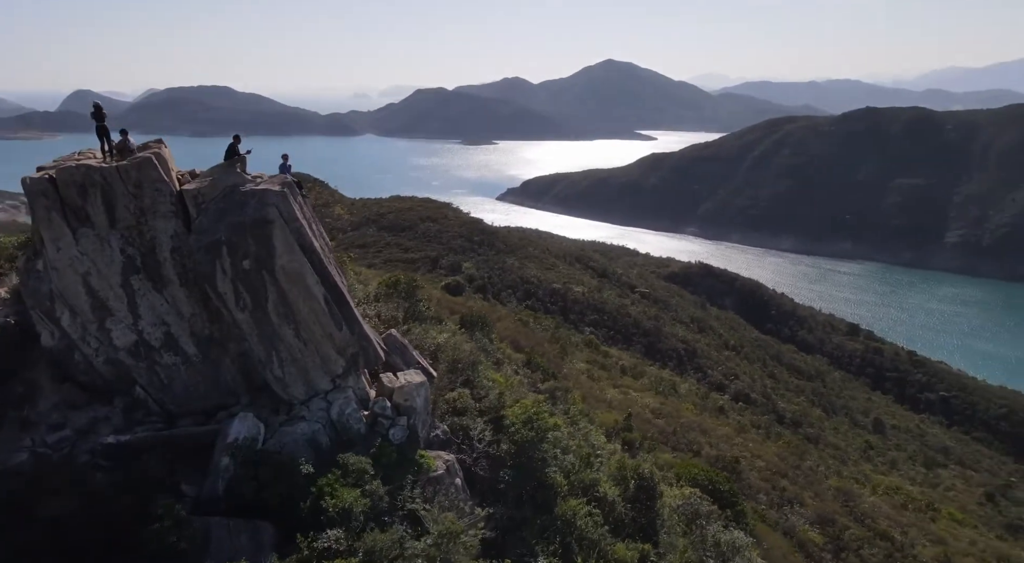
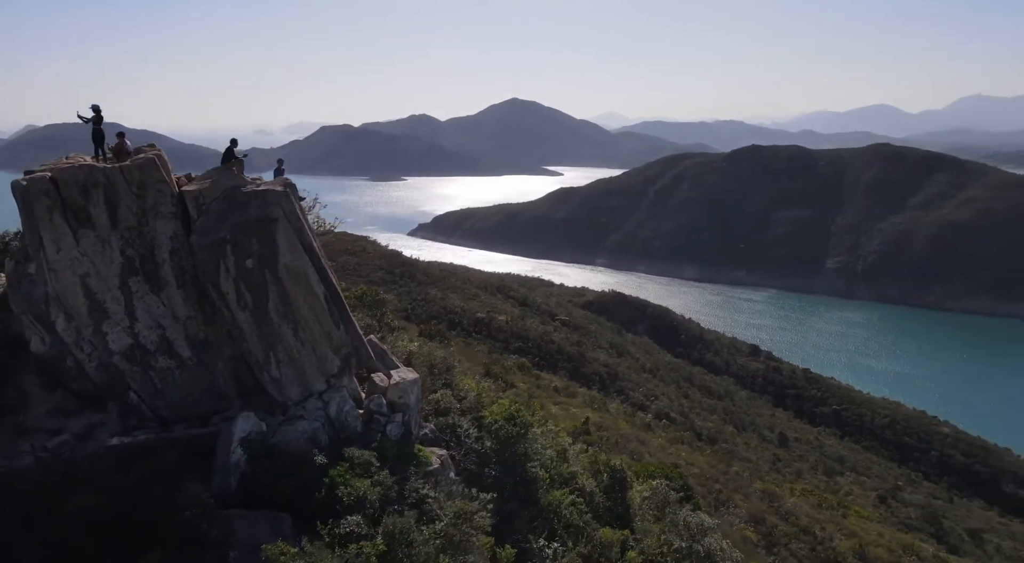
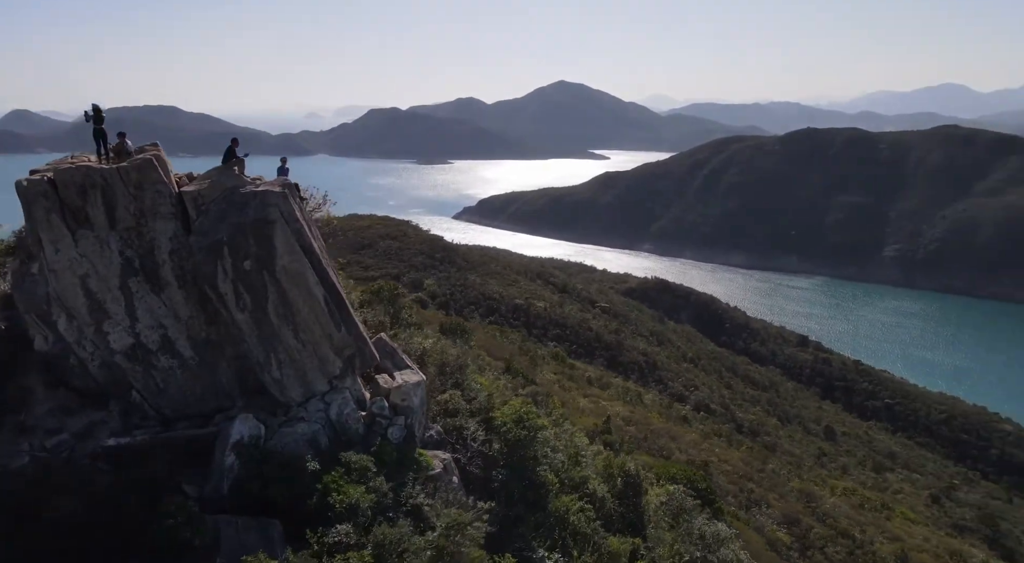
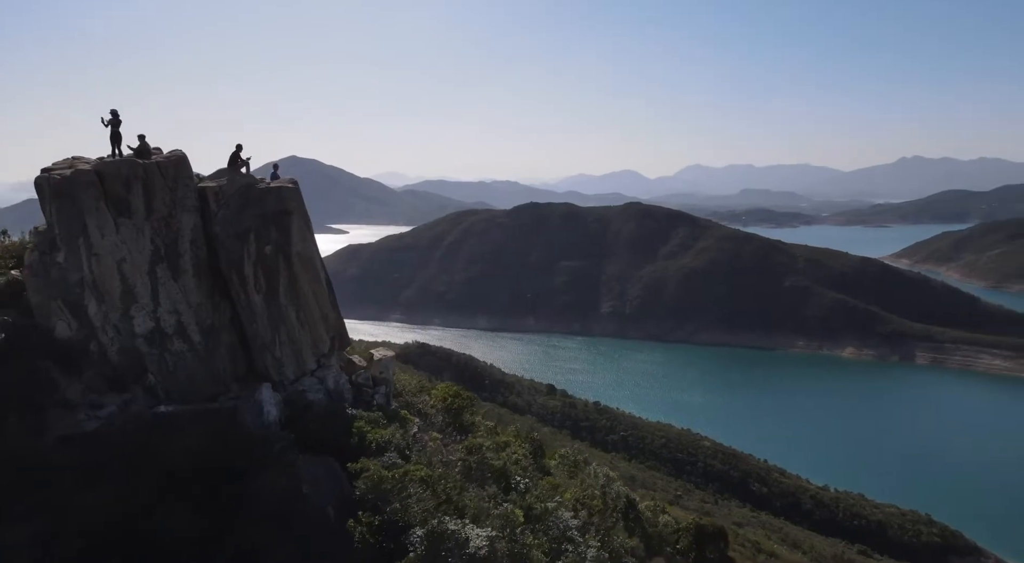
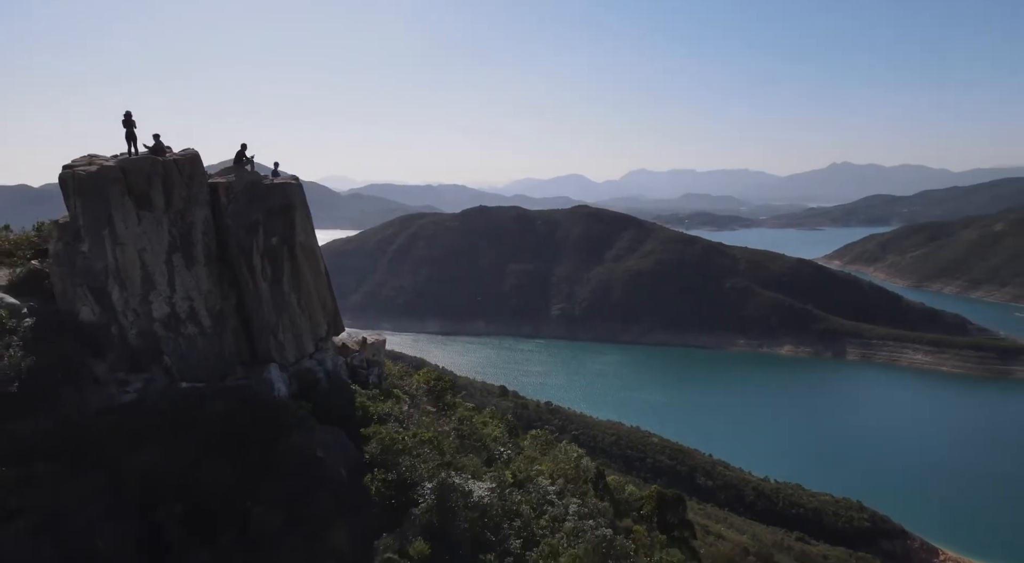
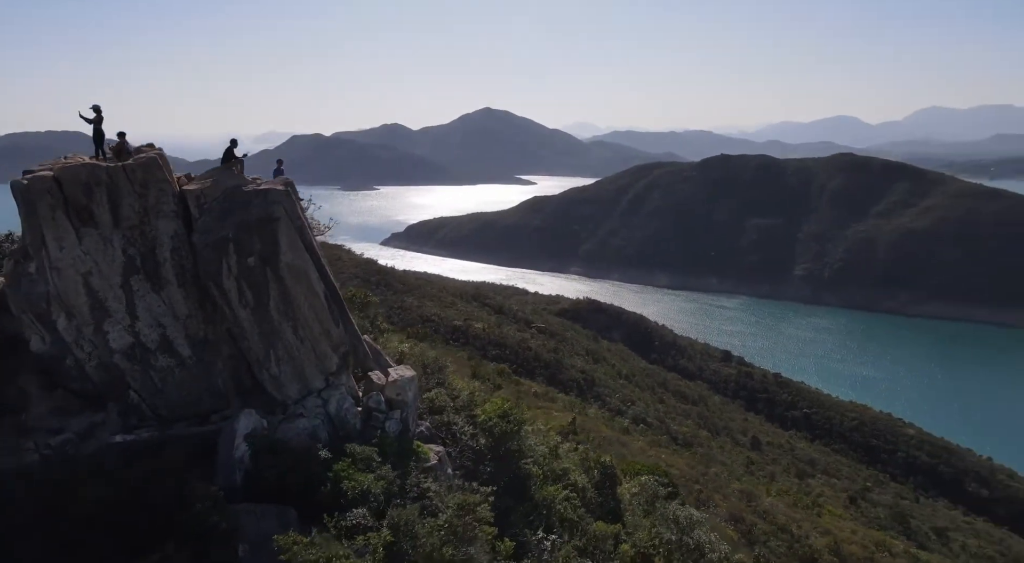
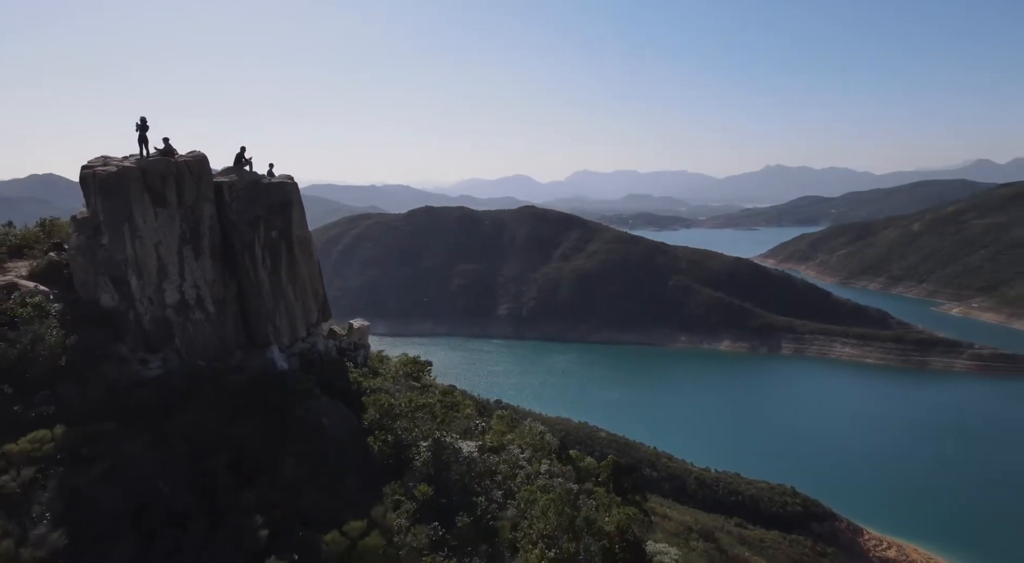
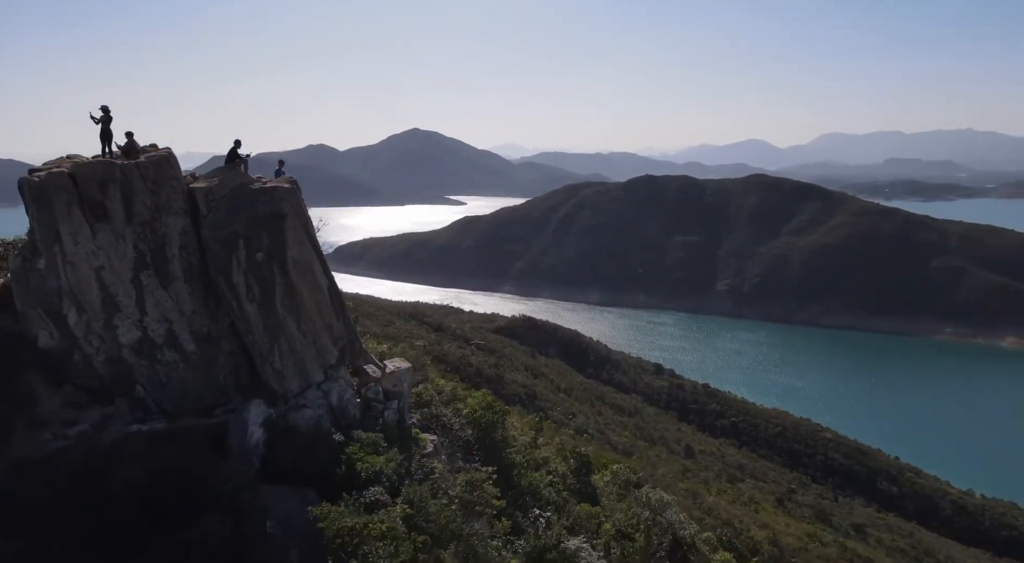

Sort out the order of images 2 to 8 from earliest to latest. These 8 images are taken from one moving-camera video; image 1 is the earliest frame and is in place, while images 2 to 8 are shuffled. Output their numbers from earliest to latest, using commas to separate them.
3, 2, 6, 8, 4, 5, 7
